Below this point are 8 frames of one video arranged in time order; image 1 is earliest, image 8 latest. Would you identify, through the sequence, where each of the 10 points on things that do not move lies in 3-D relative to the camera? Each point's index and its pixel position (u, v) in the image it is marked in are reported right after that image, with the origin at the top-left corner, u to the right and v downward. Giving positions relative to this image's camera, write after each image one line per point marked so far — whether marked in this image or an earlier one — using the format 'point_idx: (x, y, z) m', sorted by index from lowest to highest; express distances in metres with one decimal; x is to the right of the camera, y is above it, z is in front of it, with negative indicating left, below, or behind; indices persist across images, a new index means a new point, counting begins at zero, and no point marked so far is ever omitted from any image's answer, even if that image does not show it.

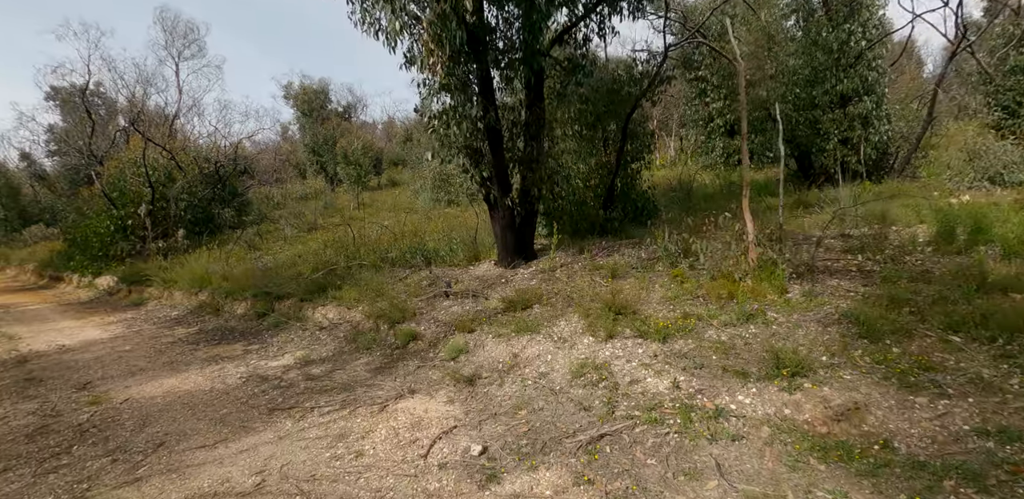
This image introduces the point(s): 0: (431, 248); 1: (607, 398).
0: (-1.3, 0.0, +9.3) m
1: (+0.7, -1.0, +4.0) m
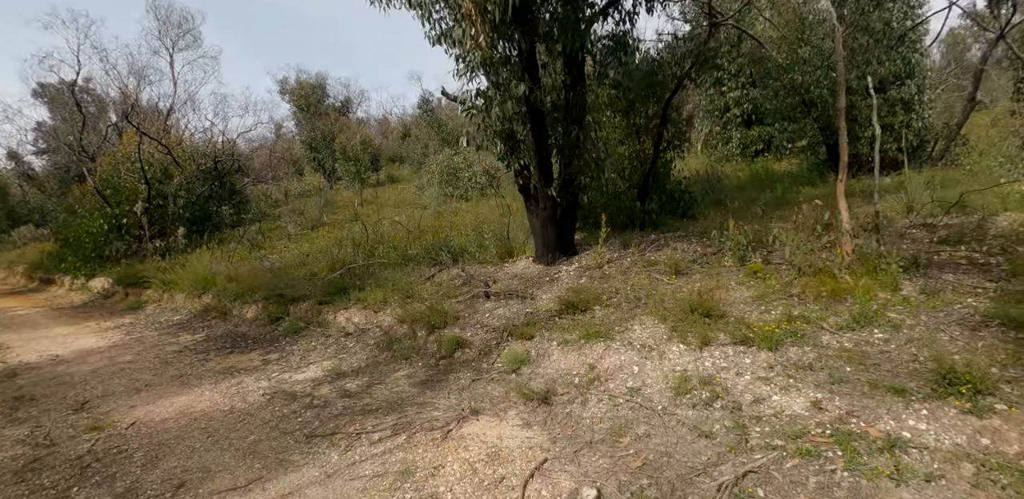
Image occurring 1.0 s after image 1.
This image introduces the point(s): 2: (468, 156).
0: (-0.8, +0.1, +8.5) m
1: (+1.2, -1.0, +3.3) m
2: (-1.5, +3.0, +18.9) m
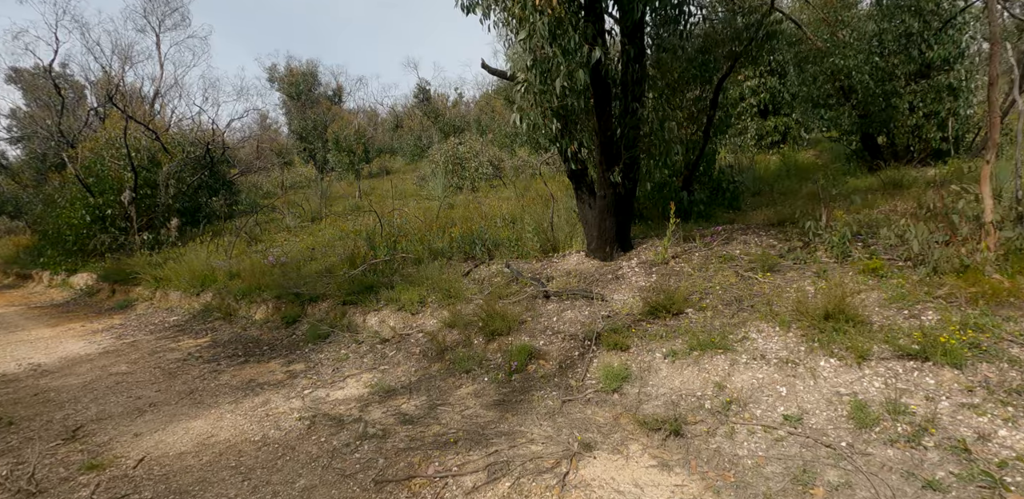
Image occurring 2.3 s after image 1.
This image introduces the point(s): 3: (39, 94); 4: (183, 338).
0: (-0.3, +0.2, +7.7) m
1: (+1.9, -0.9, +2.5) m
2: (-1.2, +3.2, +18.0) m
3: (-12.7, +4.2, +15.5) m
4: (-4.0, -1.1, +7.0) m
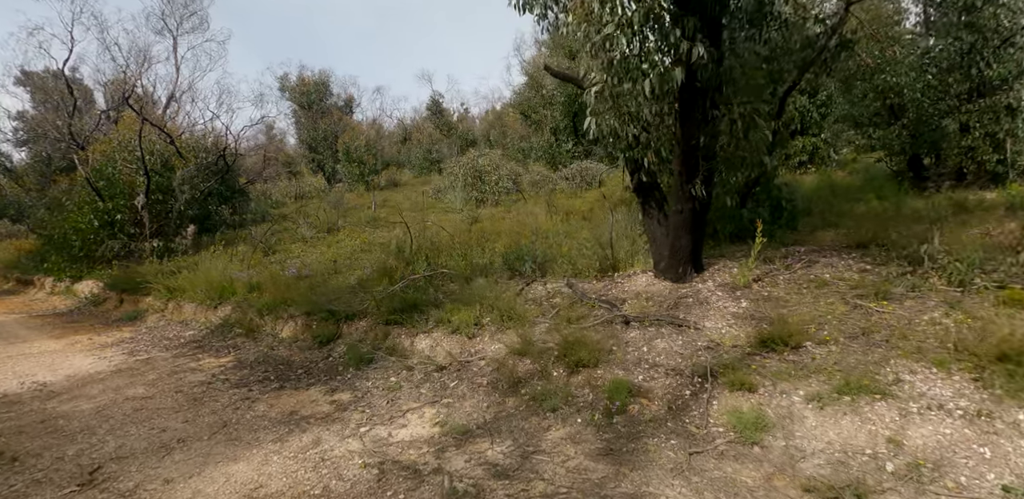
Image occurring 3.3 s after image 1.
0: (+0.3, 0.0, +7.1) m
1: (+2.5, -1.0, +1.8) m
2: (-0.6, +2.7, +17.4) m
3: (-12.0, +4.0, +15.0) m
4: (-3.4, -1.2, +6.3) m
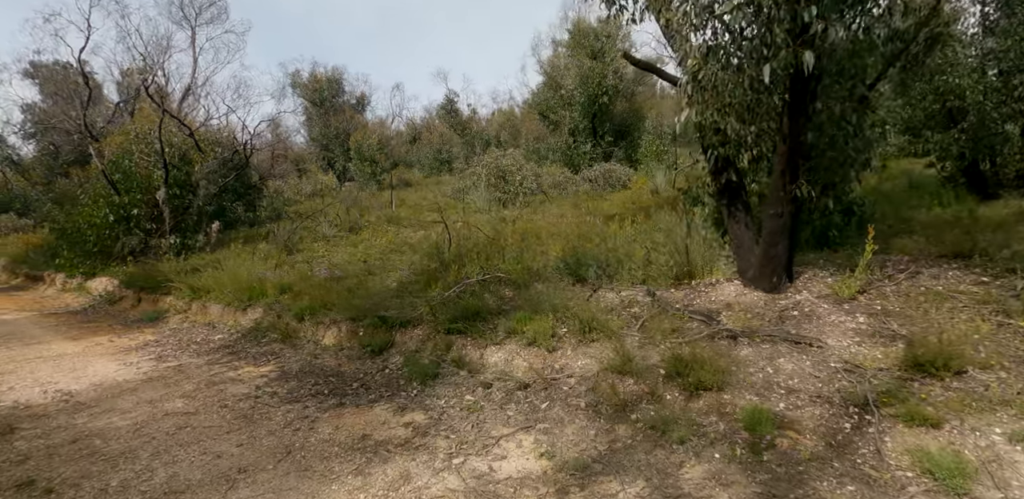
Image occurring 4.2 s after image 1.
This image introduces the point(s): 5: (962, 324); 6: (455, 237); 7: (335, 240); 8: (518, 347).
0: (+1.0, -0.1, +6.5) m
1: (+3.2, -1.1, +1.3) m
2: (+0.2, +2.6, +16.9) m
3: (-11.2, +4.2, +14.5) m
4: (-2.7, -1.1, +5.8) m
5: (+3.2, -0.5, +4.1) m
6: (-0.9, +0.2, +9.6) m
7: (-3.8, +0.2, +12.4) m
8: (0.0, -0.8, +4.7) m
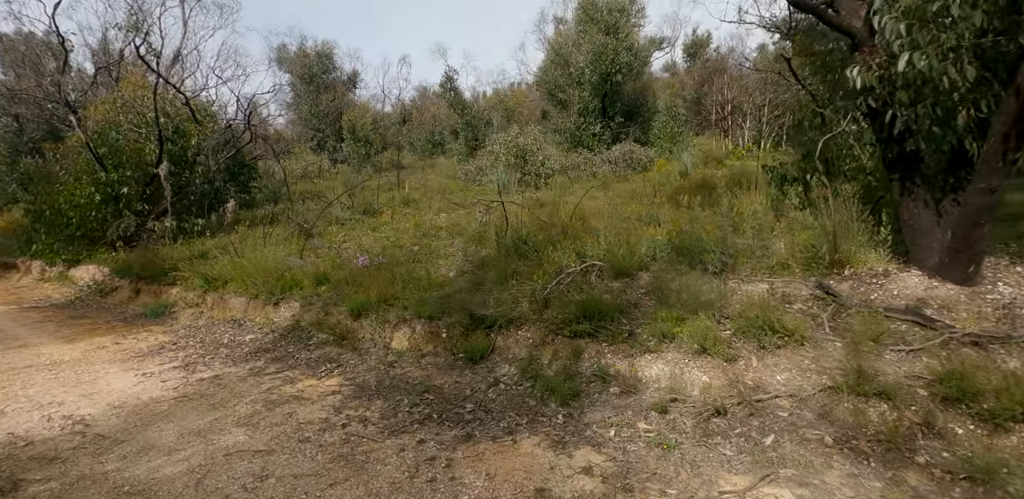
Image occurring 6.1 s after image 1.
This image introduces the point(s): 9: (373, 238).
0: (+2.0, +0.1, +5.5) m
1: (+4.4, -1.0, +0.4) m
2: (+0.7, +3.0, +15.8) m
3: (-10.6, +4.5, +12.8) m
4: (-1.7, -1.0, +4.6) m
5: (+4.2, -0.4, +3.2) m
6: (-0.1, +0.4, +8.5) m
7: (-3.1, +0.5, +11.2) m
8: (+1.1, -0.7, +3.7) m
9: (-2.2, +0.2, +9.3) m
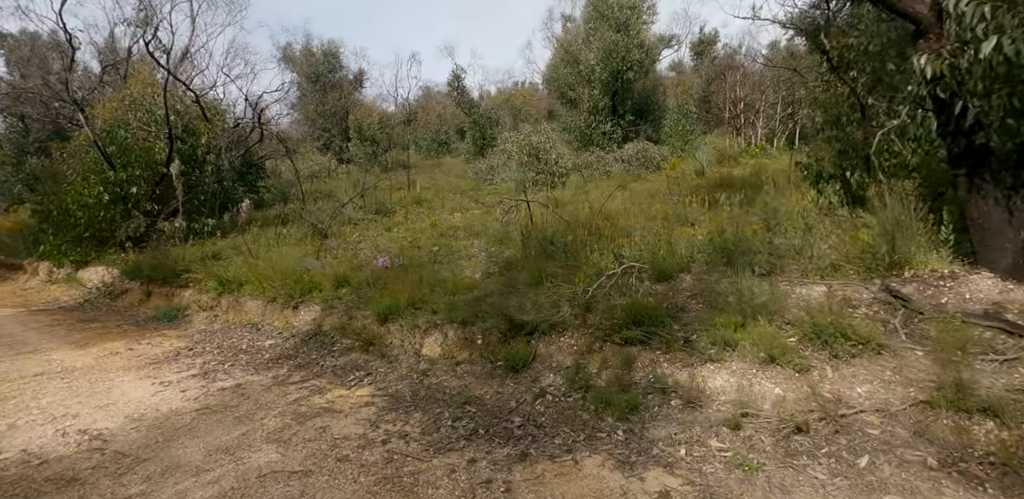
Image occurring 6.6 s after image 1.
0: (+2.3, +0.1, +5.2) m
1: (+4.6, -1.0, +0.1) m
2: (+1.0, +3.0, +15.5) m
3: (-10.3, +4.5, +12.6) m
4: (-1.4, -1.0, +4.3) m
5: (+4.5, -0.4, +2.9) m
6: (+0.2, +0.4, +8.2) m
7: (-2.8, +0.5, +10.9) m
8: (+1.4, -0.7, +3.4) m
9: (-1.9, +0.2, +9.0) m
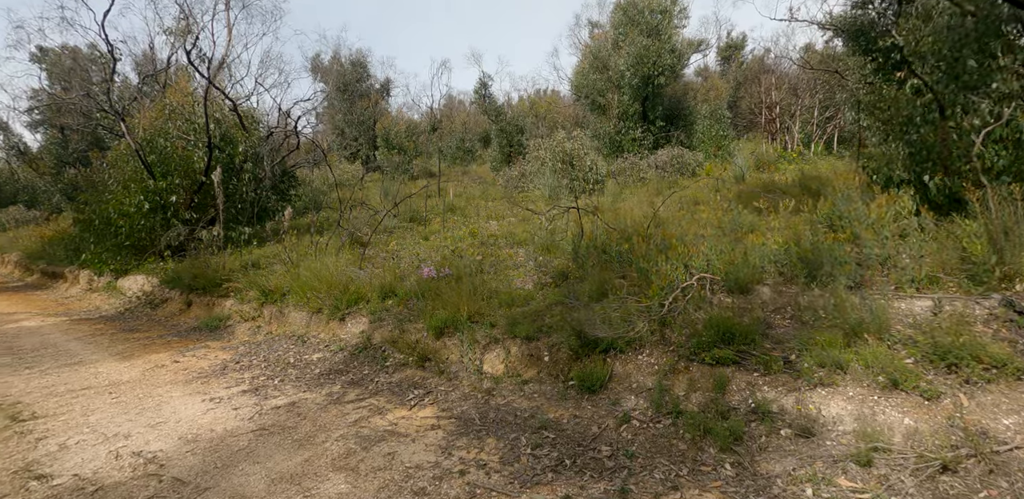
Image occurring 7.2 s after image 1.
0: (+2.8, 0.0, +4.8) m
1: (+5.0, -1.1, -0.4) m
2: (+1.9, +2.8, +15.2) m
3: (-9.5, +4.3, +12.7) m
4: (-0.9, -1.1, +4.1) m
5: (+5.0, -0.5, +2.4) m
6: (+0.8, +0.3, +7.9) m
7: (-2.0, +0.3, +10.7) m
8: (+1.8, -0.7, +3.0) m
9: (-1.2, 0.0, +8.8) m
